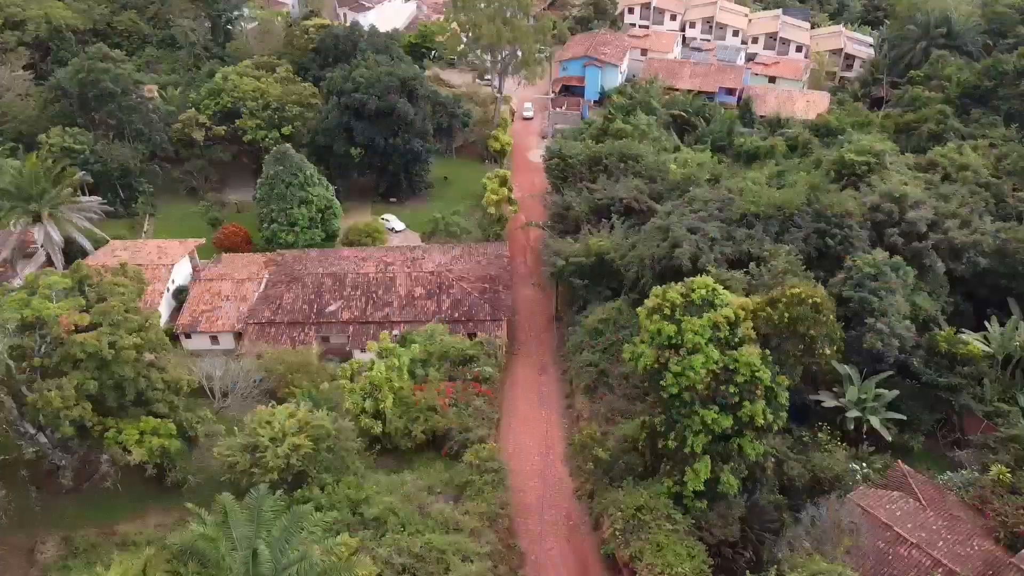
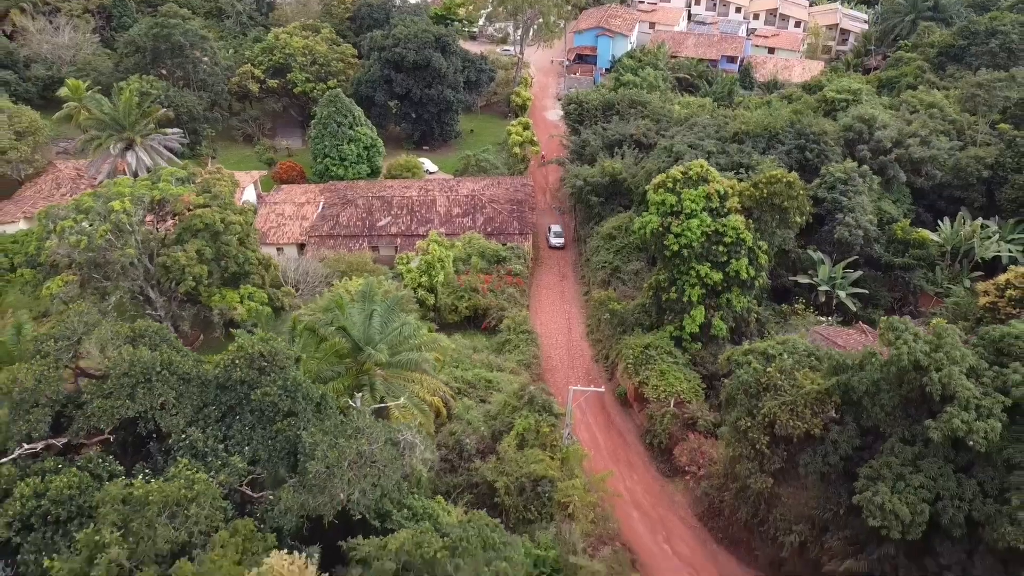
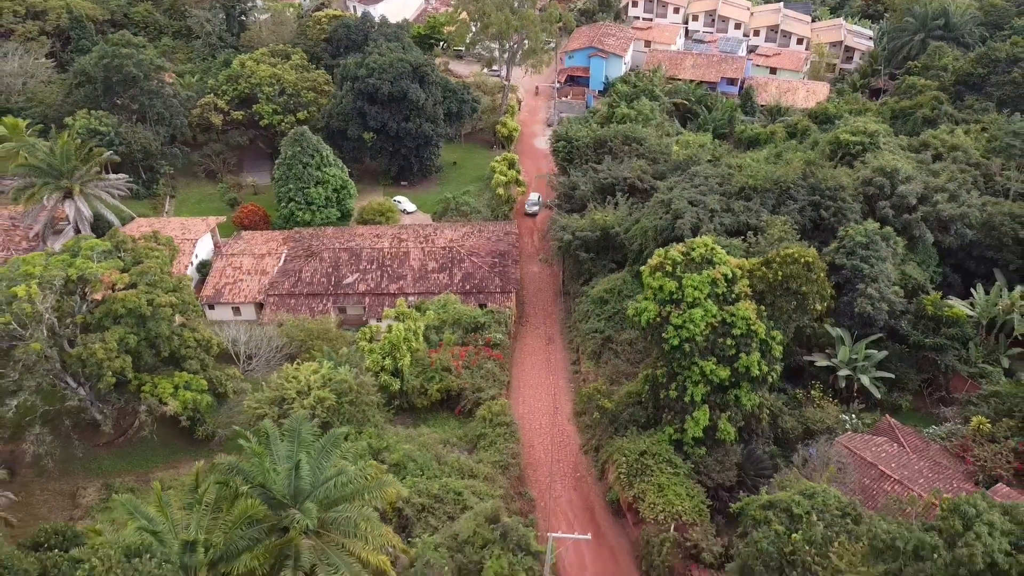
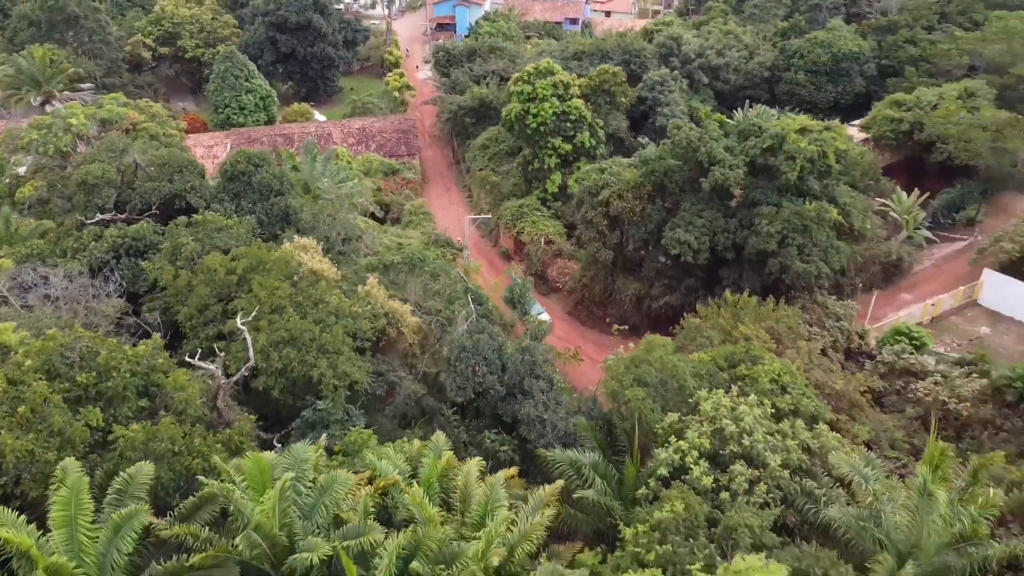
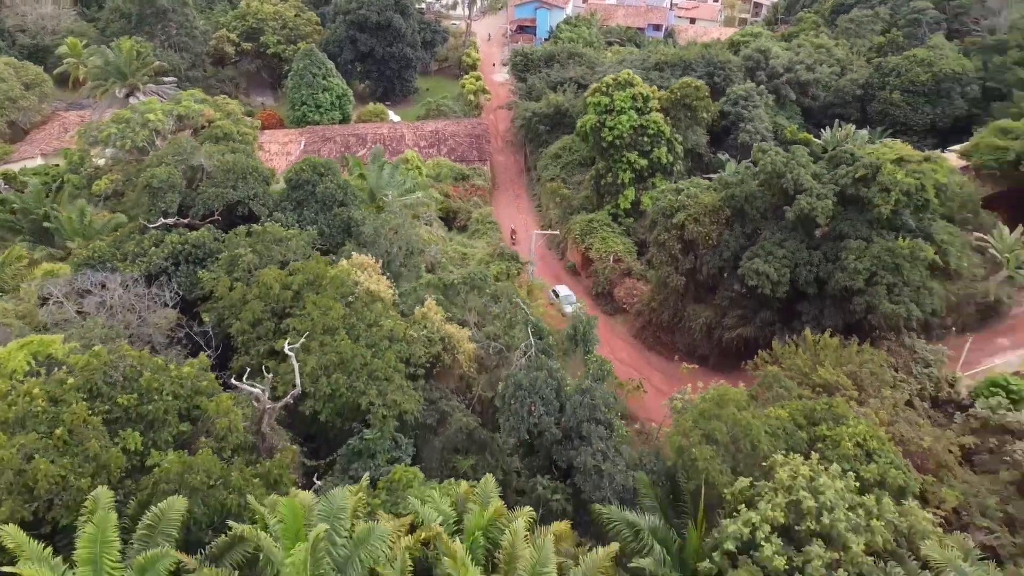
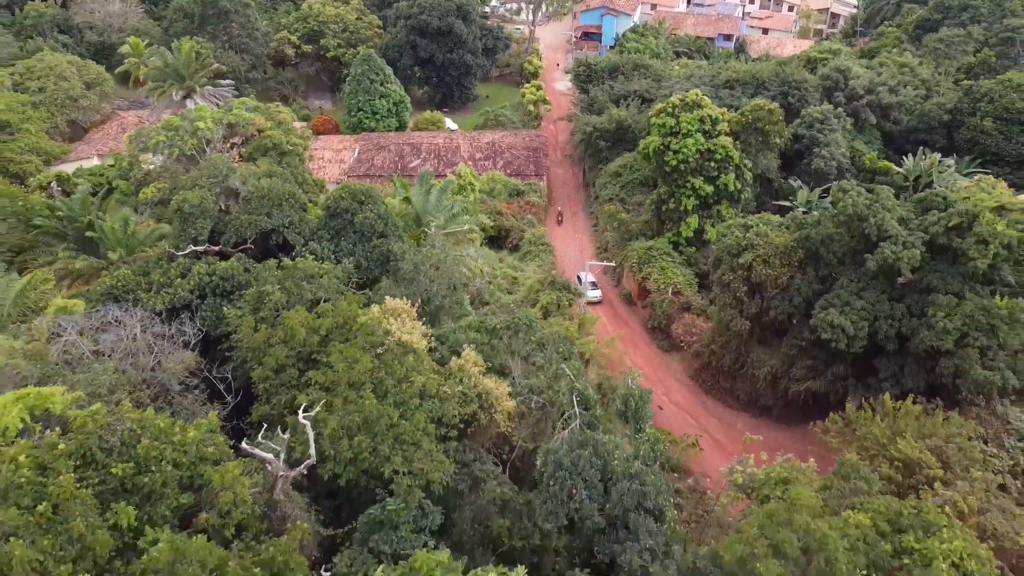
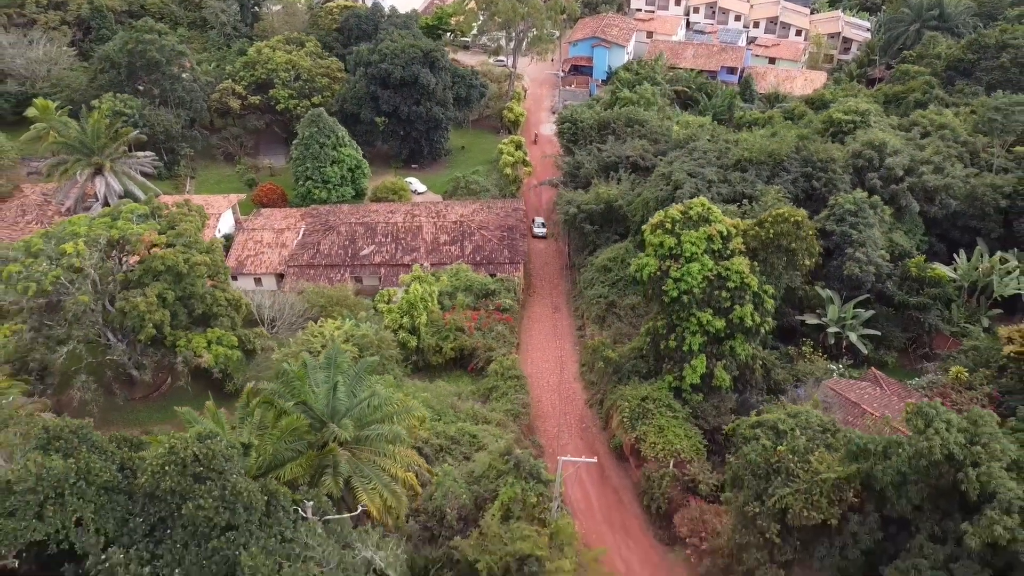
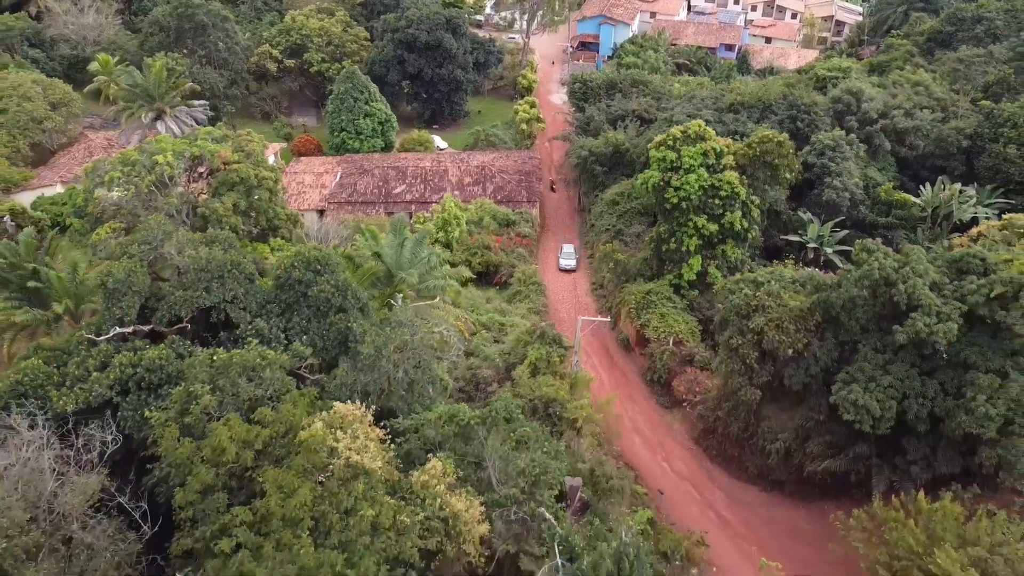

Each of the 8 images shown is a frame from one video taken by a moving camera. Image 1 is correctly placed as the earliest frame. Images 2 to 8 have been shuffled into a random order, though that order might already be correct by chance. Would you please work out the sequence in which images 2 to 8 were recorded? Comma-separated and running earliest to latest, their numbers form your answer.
3, 7, 2, 8, 6, 5, 4
